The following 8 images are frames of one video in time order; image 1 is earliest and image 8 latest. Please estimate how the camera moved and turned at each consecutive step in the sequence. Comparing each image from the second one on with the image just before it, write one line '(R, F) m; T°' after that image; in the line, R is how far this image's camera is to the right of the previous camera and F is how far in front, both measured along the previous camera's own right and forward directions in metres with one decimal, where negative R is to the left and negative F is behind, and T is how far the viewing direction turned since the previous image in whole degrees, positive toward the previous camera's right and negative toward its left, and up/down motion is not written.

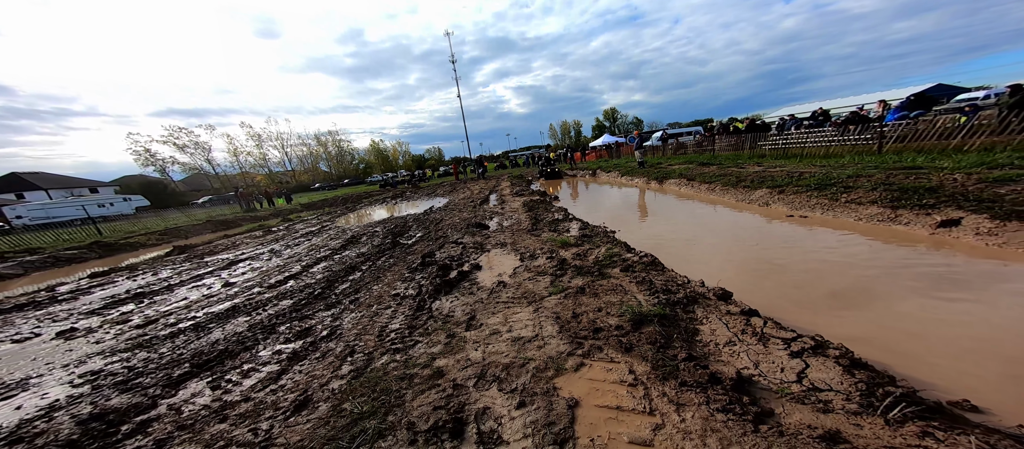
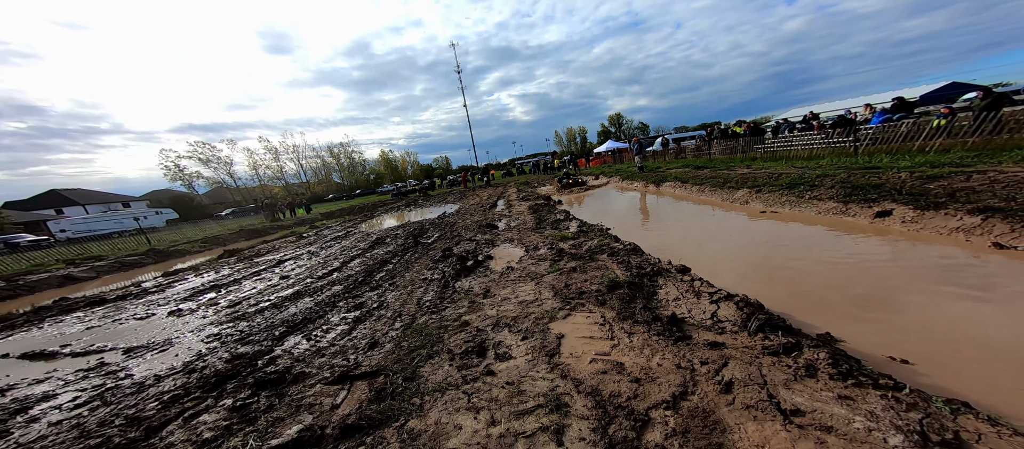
(+0.1, -1.2) m; -2°
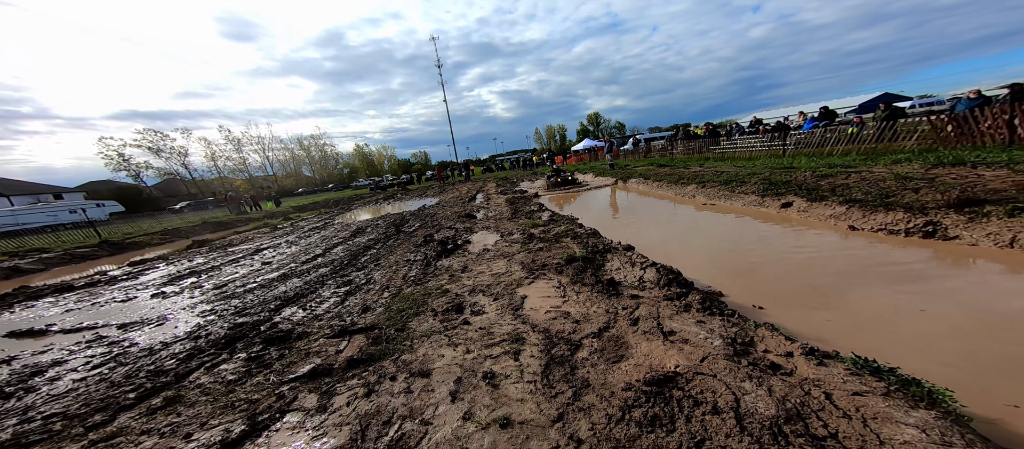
(0.0, -0.8) m; +4°
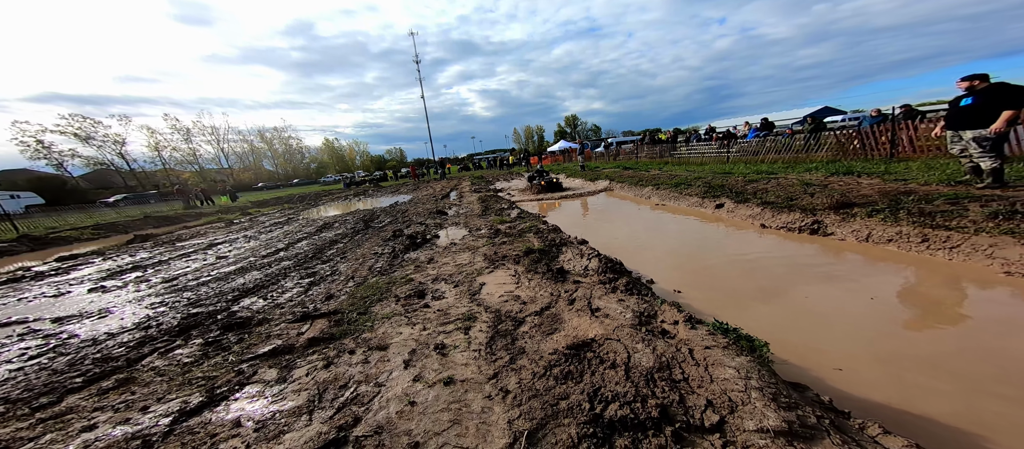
(+0.2, -0.4) m; +4°
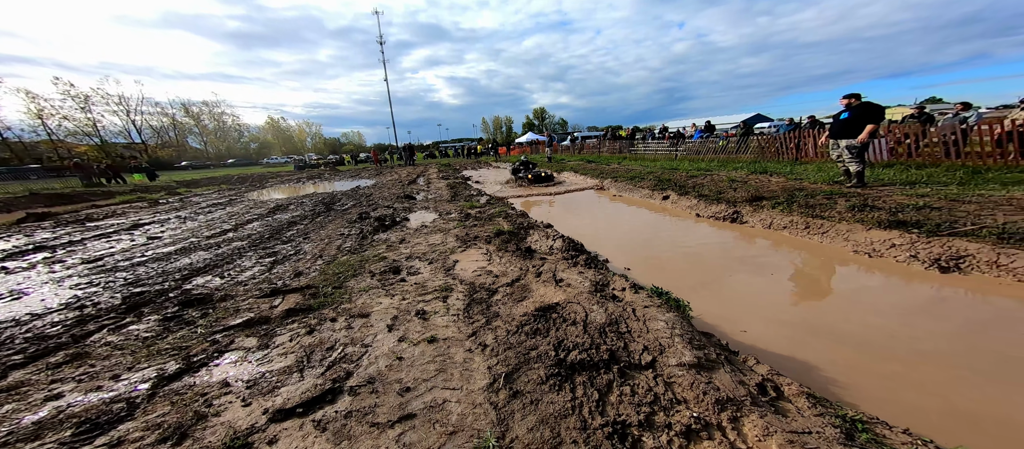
(-0.2, -0.4) m; +7°
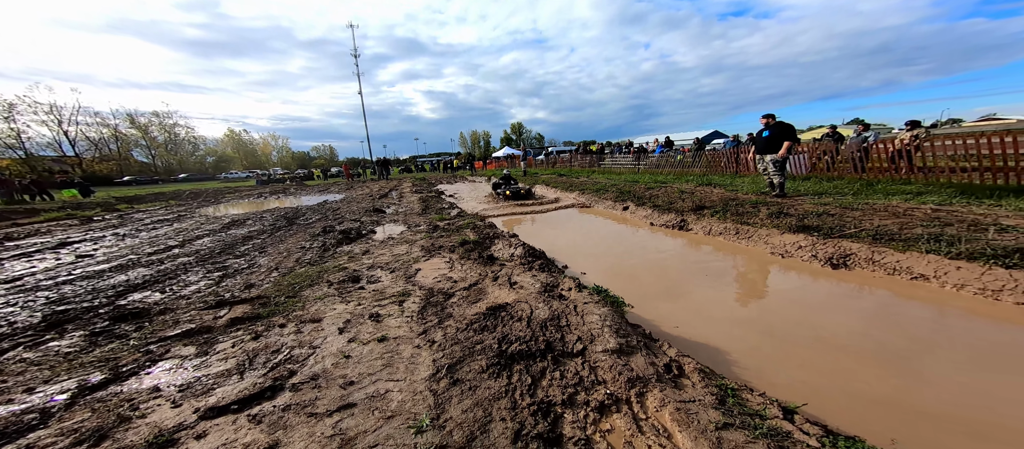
(+0.2, -0.2) m; +4°
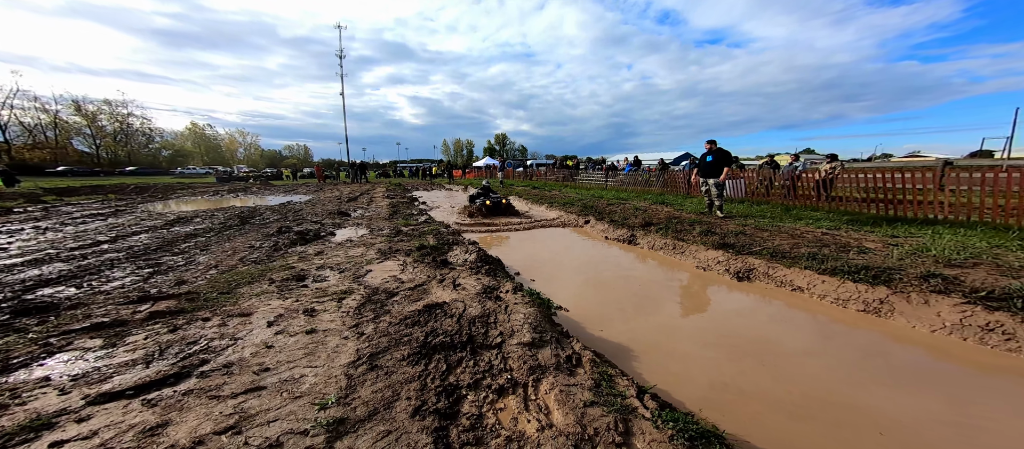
(+0.3, -0.1) m; +4°
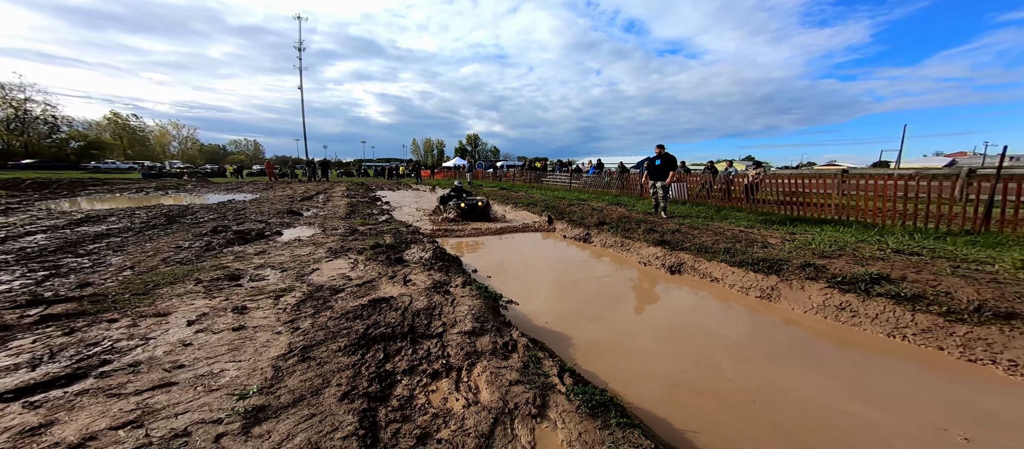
(+0.2, 0.0) m; +6°
